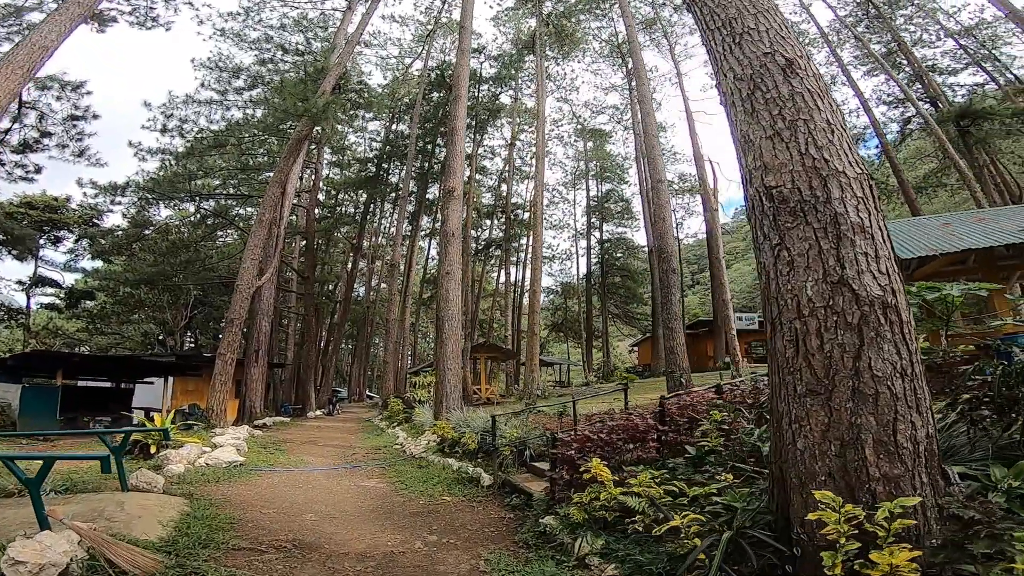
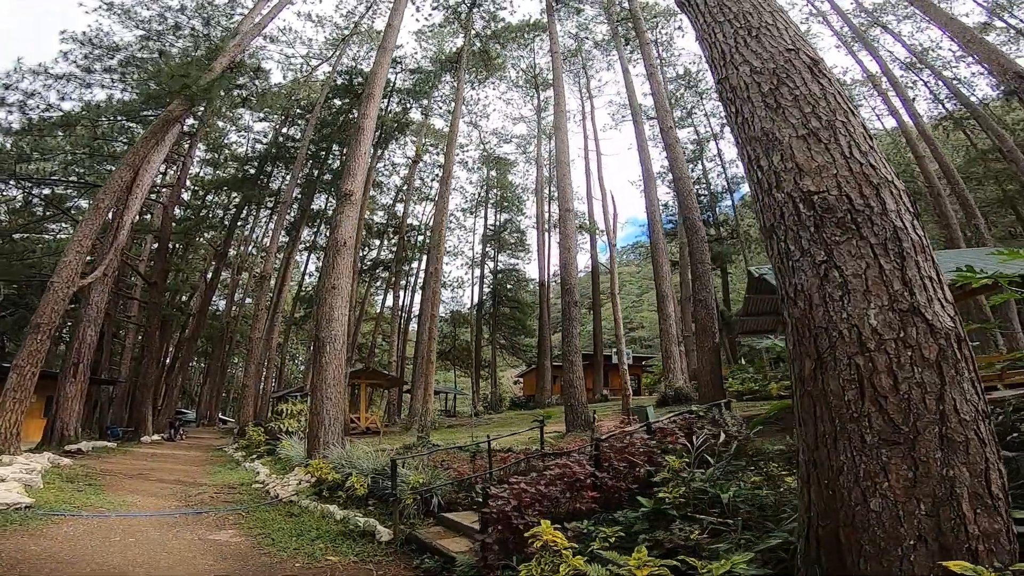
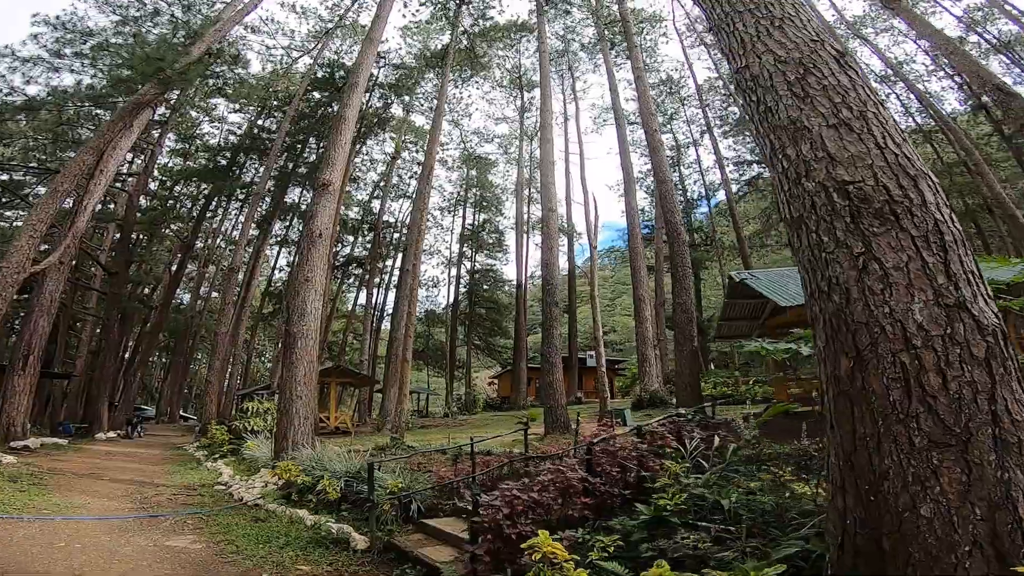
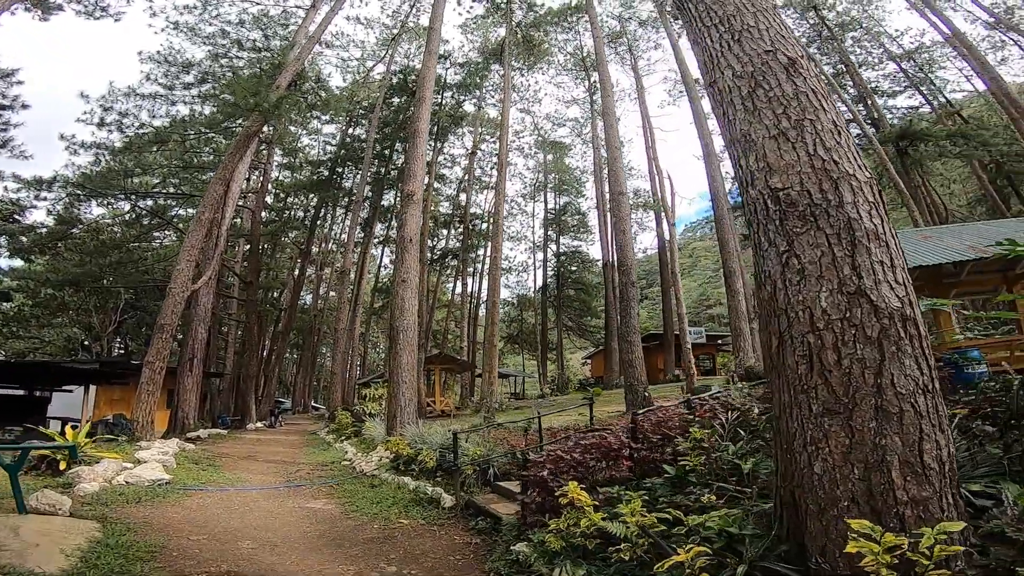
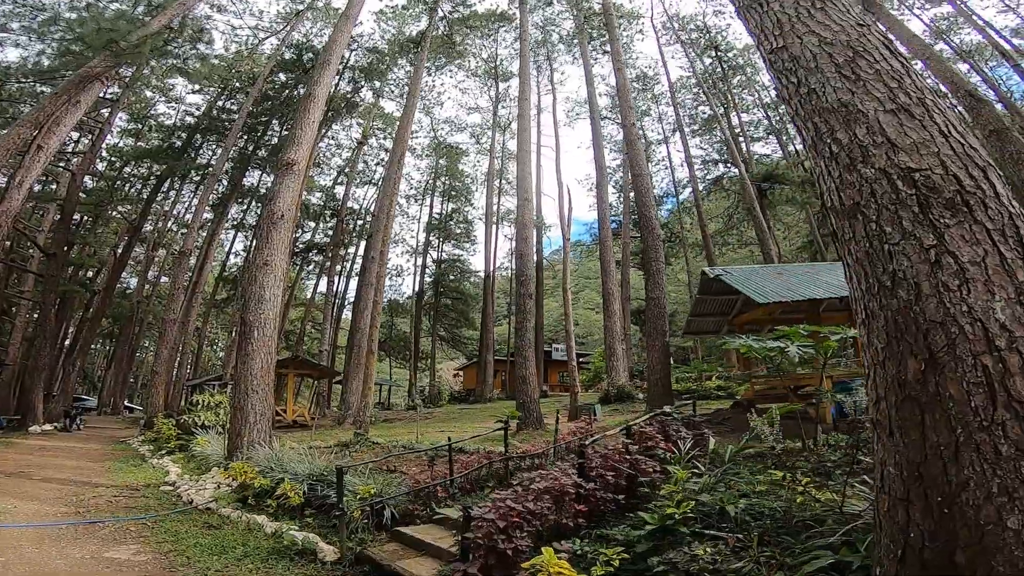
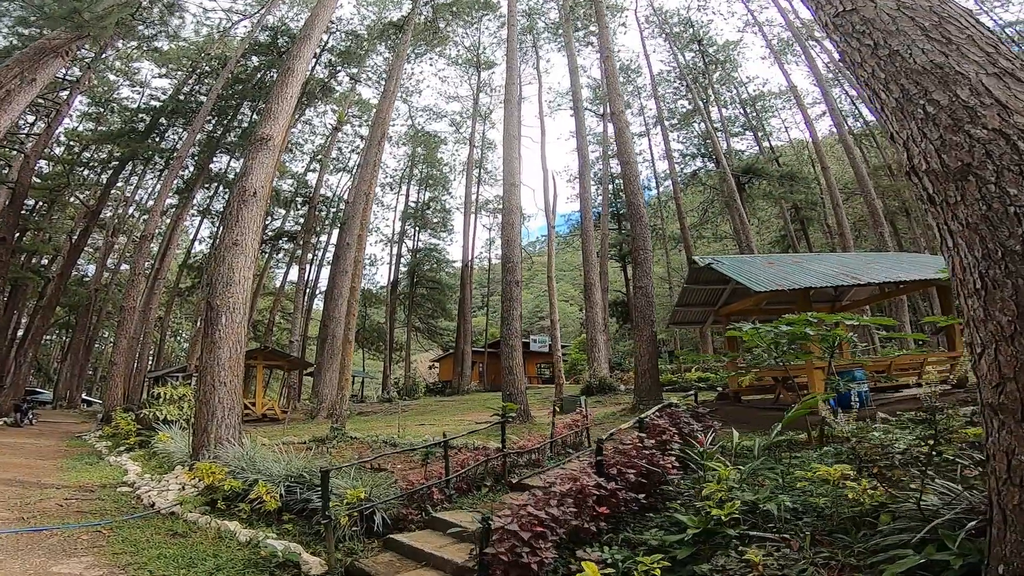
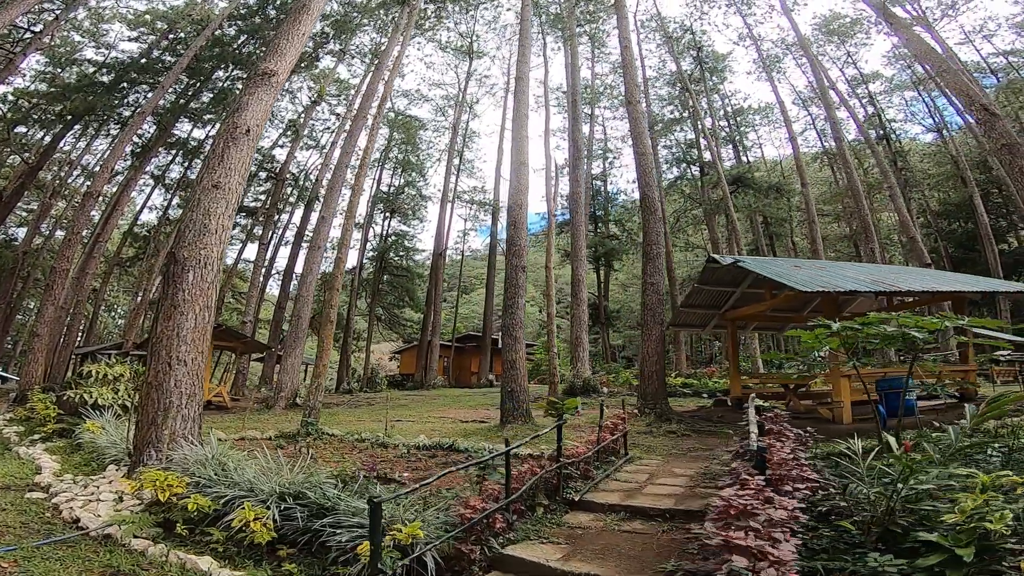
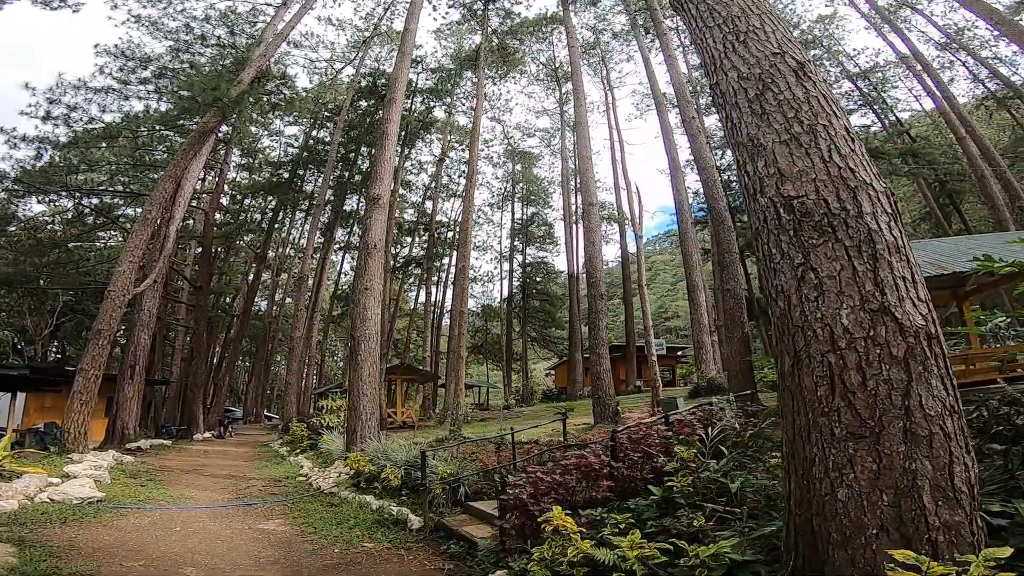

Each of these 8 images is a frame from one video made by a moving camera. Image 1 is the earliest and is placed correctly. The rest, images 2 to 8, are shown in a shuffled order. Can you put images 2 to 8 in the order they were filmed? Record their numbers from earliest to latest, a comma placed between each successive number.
4, 8, 2, 3, 5, 6, 7
